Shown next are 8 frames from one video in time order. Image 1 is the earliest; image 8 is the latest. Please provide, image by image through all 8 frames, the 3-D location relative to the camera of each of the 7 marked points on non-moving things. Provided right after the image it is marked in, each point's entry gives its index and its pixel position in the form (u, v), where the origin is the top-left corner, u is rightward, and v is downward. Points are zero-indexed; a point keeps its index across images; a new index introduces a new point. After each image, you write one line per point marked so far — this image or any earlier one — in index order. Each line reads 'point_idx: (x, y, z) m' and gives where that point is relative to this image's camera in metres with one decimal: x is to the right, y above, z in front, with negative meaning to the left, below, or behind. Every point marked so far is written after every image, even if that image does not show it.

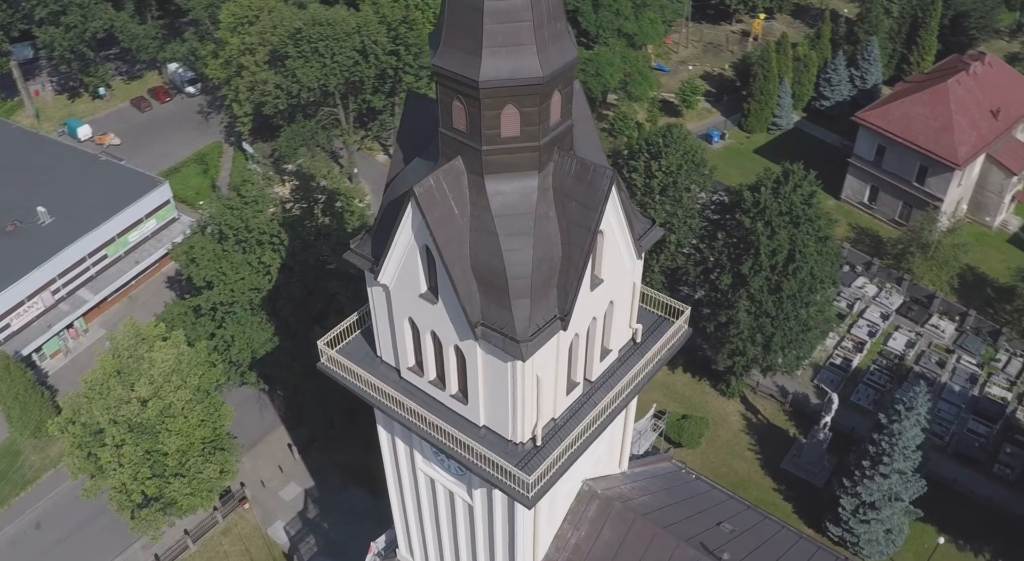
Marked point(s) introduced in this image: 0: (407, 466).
0: (-2.2, -3.8, +17.0) m
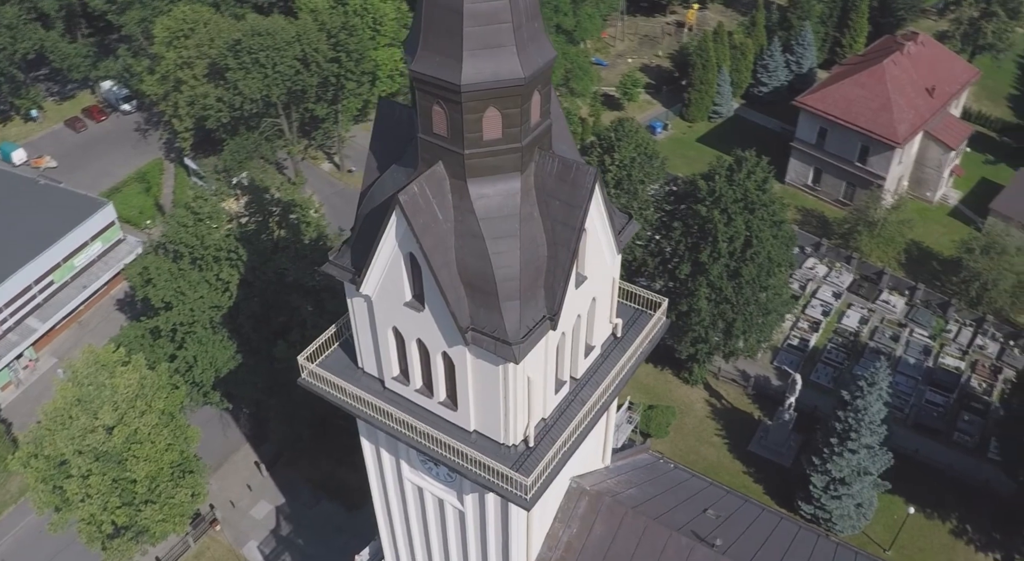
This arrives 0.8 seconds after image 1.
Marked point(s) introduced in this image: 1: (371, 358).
0: (-2.4, -4.0, +16.8) m
1: (-2.4, -1.3, +14.6) m
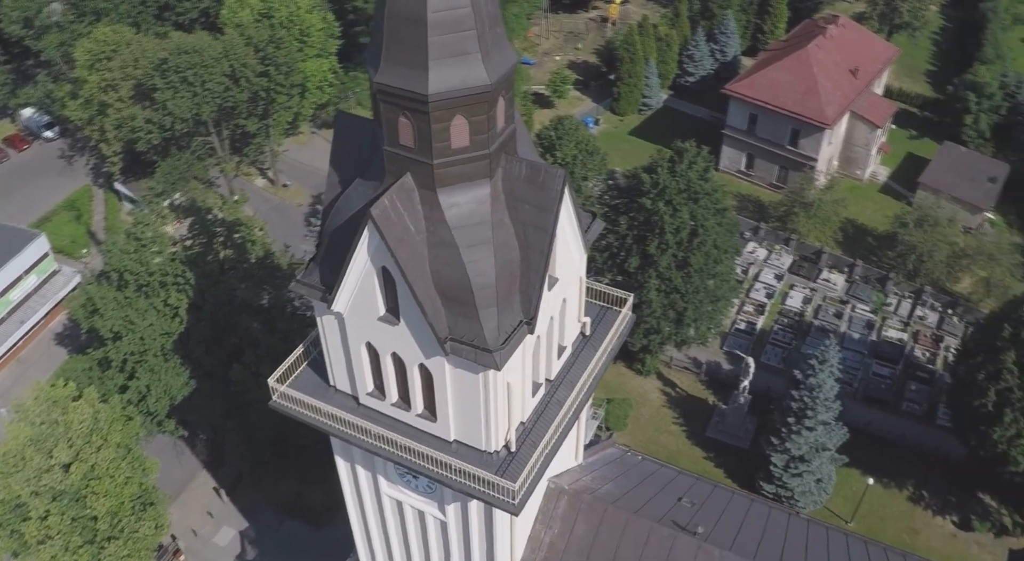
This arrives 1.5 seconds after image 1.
0: (-2.8, -4.2, +16.6) m
1: (-2.9, -1.6, +14.4) m
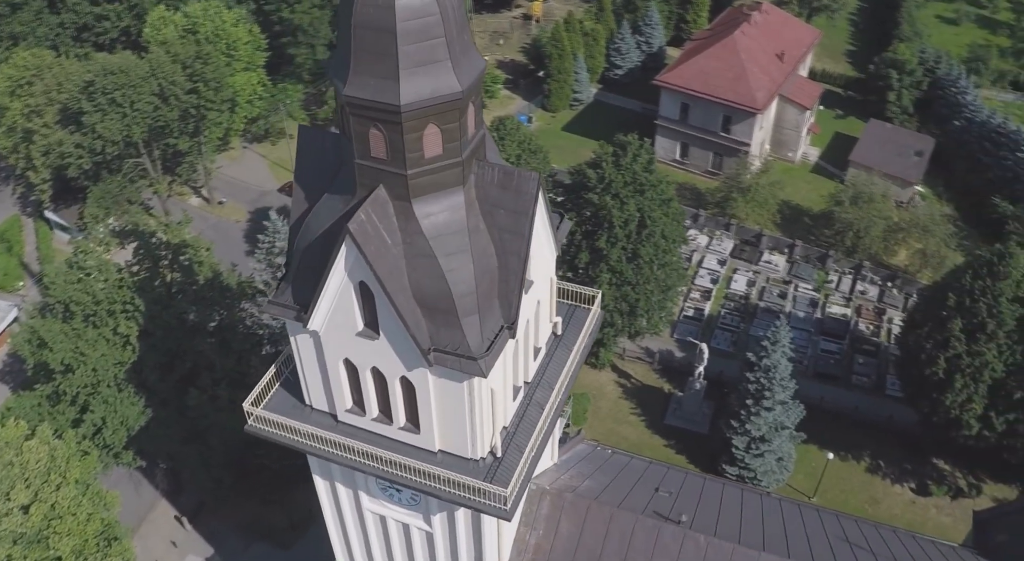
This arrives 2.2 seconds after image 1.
0: (-3.1, -4.5, +16.4) m
1: (-3.2, -1.9, +14.2) m
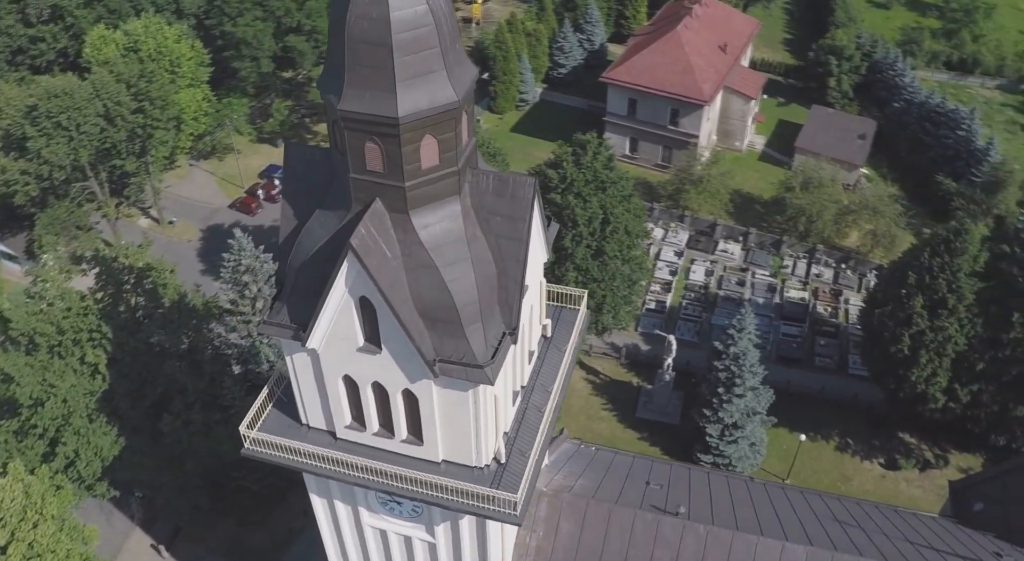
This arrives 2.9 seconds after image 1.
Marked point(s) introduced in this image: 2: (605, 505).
0: (-3.1, -4.8, +16.2) m
1: (-3.2, -2.2, +14.0) m
2: (+1.9, -4.6, +17.3) m
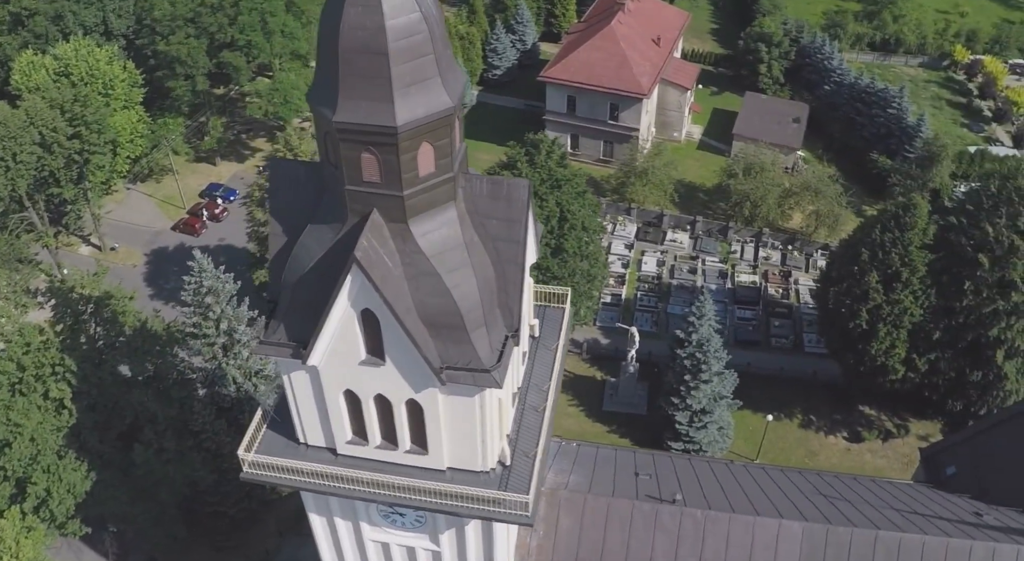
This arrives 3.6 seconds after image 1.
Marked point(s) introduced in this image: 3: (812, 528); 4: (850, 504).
0: (-3.1, -5.0, +16.1) m
1: (-3.2, -2.4, +13.8) m
2: (+1.8, -4.6, +17.5) m
3: (+6.1, -5.0, +17.1) m
4: (+7.9, -5.2, +19.7) m
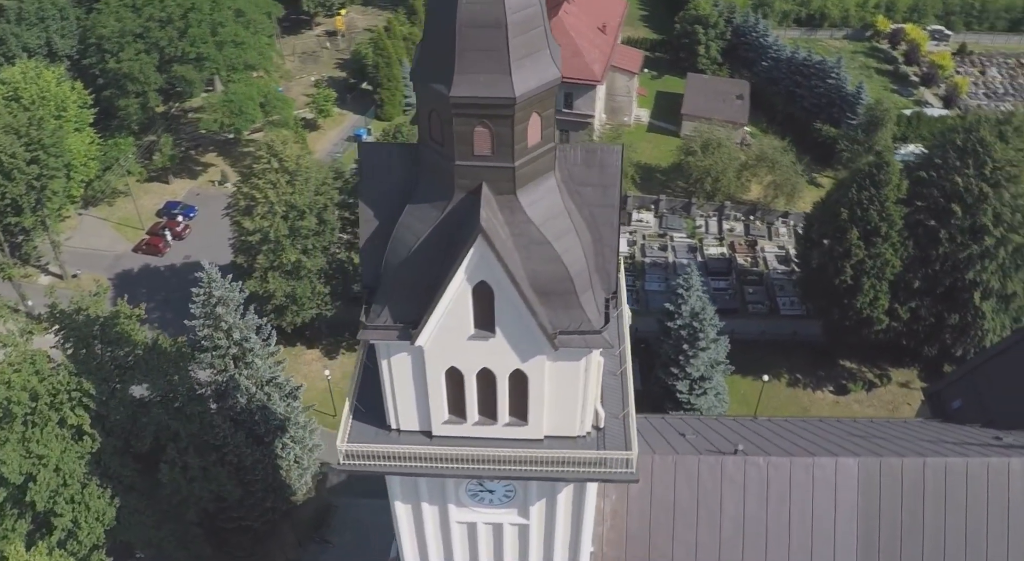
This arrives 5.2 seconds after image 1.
0: (-1.5, -4.8, +16.3) m
1: (-1.7, -2.2, +14.1) m
2: (+3.3, -3.8, +18.0) m
3: (+7.6, -3.9, +17.9) m
4: (+9.2, -4.0, +20.7) m
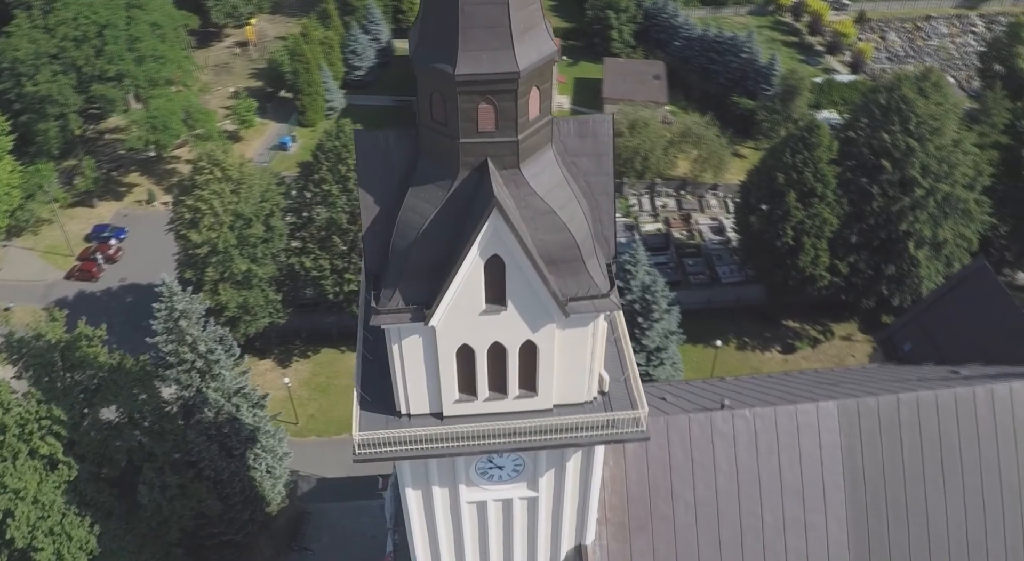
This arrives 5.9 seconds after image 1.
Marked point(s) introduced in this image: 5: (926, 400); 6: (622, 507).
0: (-1.3, -4.5, +16.7) m
1: (-1.6, -1.9, +14.4) m
2: (+3.2, -3.1, +18.7) m
3: (+7.5, -2.8, +18.9) m
4: (+8.9, -2.7, +21.8) m
5: (+9.5, -2.7, +19.2) m
6: (+2.5, -5.1, +18.8) m
